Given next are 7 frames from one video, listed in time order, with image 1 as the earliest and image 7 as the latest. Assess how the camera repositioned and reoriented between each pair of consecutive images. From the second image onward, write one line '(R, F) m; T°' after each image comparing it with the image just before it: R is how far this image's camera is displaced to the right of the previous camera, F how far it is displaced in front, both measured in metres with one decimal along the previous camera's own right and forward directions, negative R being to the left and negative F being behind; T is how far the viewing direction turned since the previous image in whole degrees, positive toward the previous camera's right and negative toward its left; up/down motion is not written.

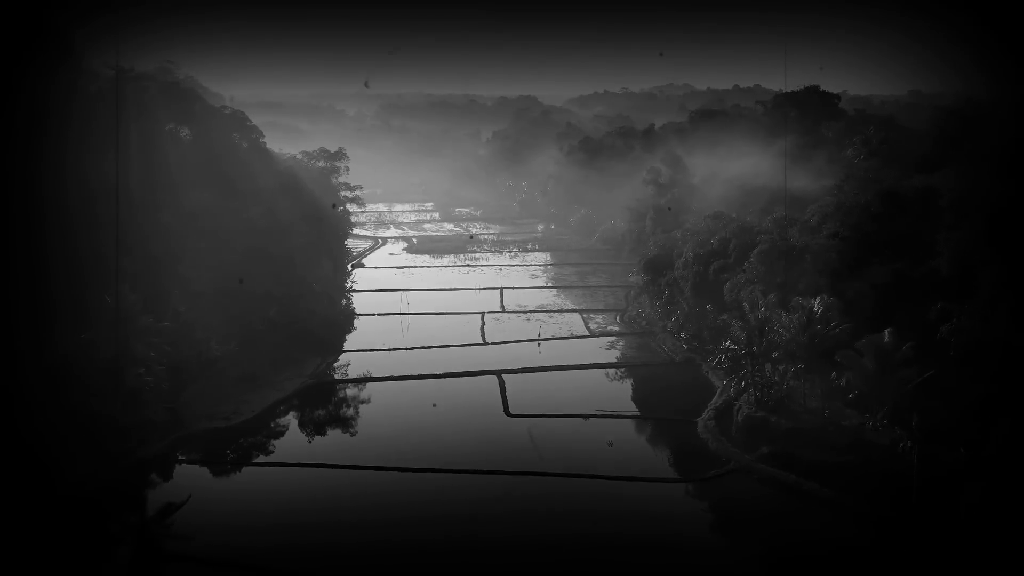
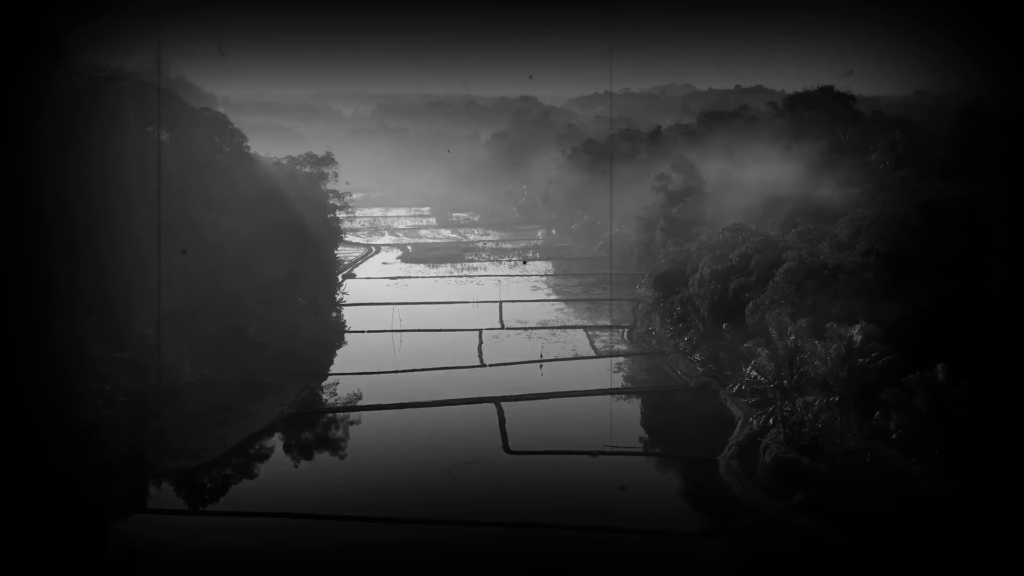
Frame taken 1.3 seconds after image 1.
(0.0, +1.6) m; 0°
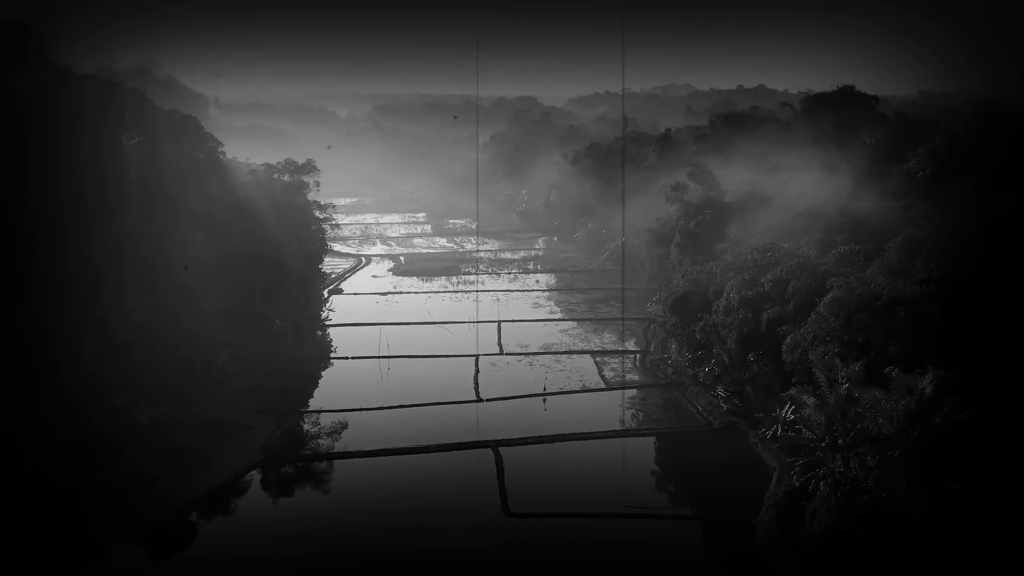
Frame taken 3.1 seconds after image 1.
(0.0, +2.1) m; 0°
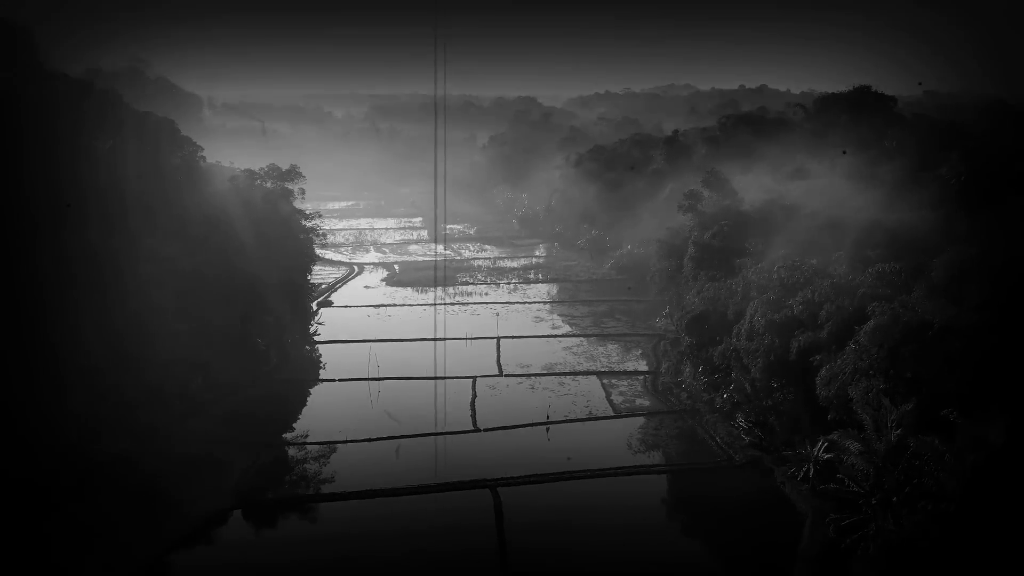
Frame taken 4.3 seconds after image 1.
(0.0, +1.5) m; 0°
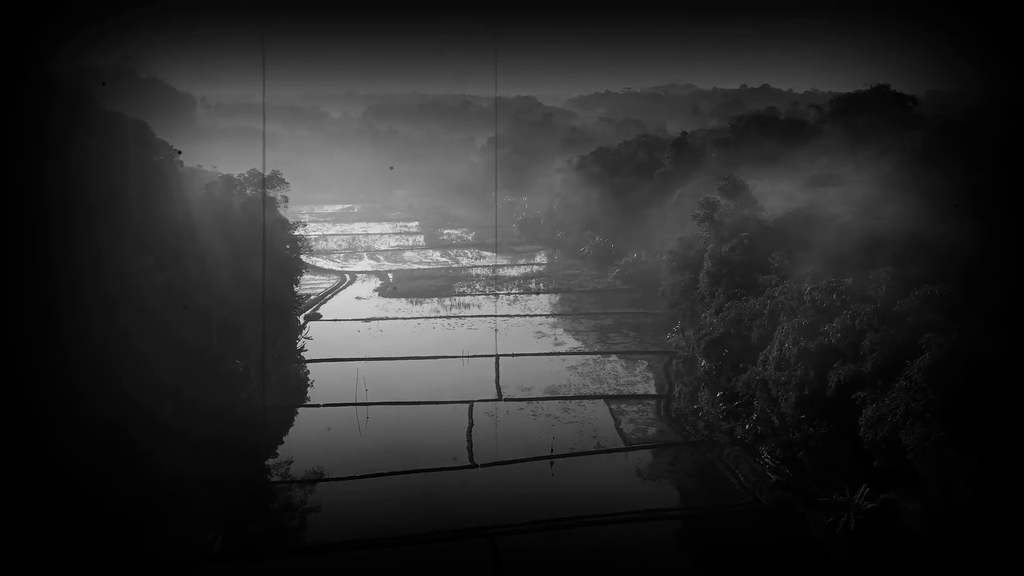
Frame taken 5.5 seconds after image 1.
(0.0, +1.5) m; 0°
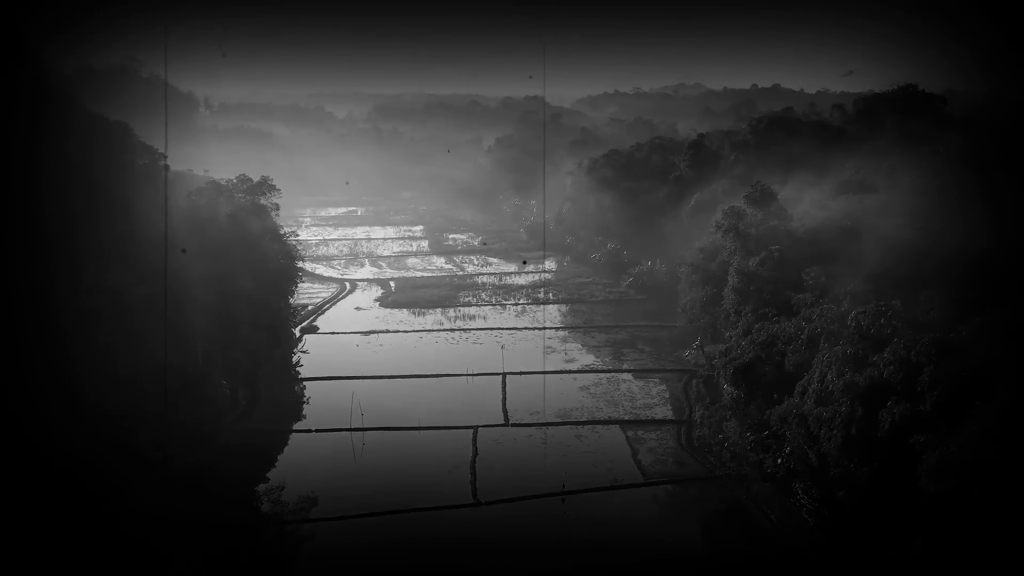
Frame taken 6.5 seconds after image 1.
(0.0, +1.3) m; -1°
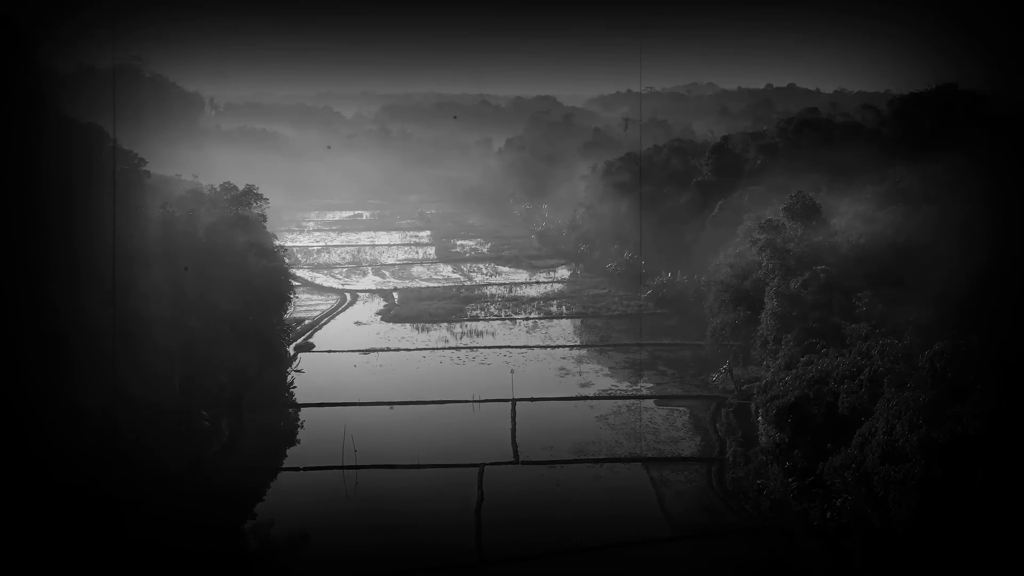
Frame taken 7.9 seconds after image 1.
(0.0, +1.6) m; -1°
